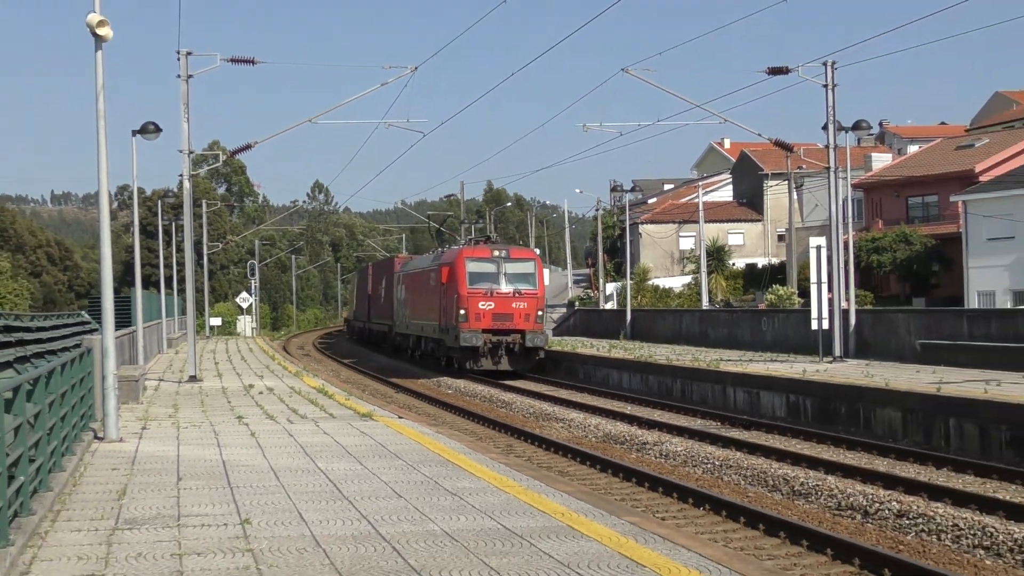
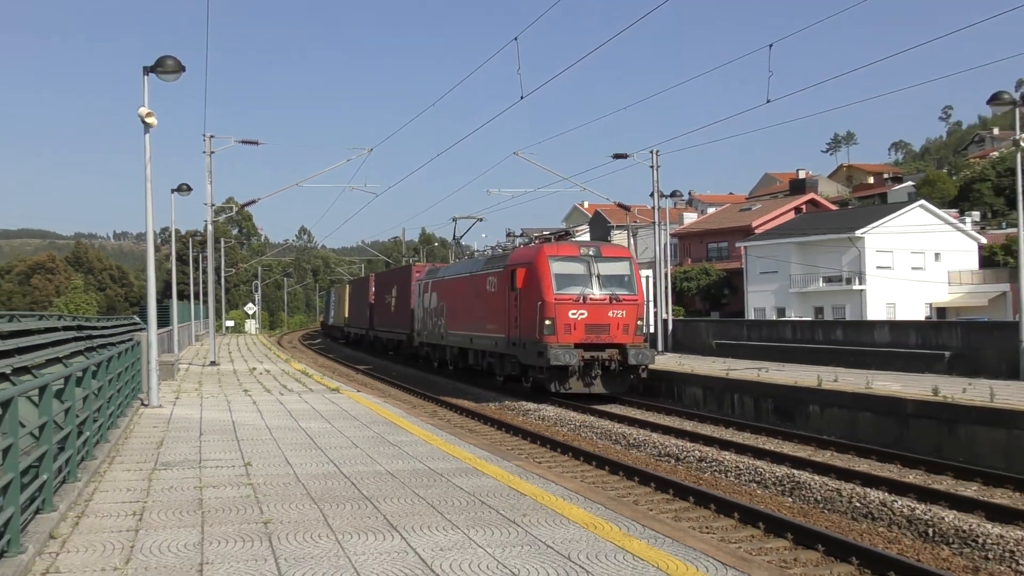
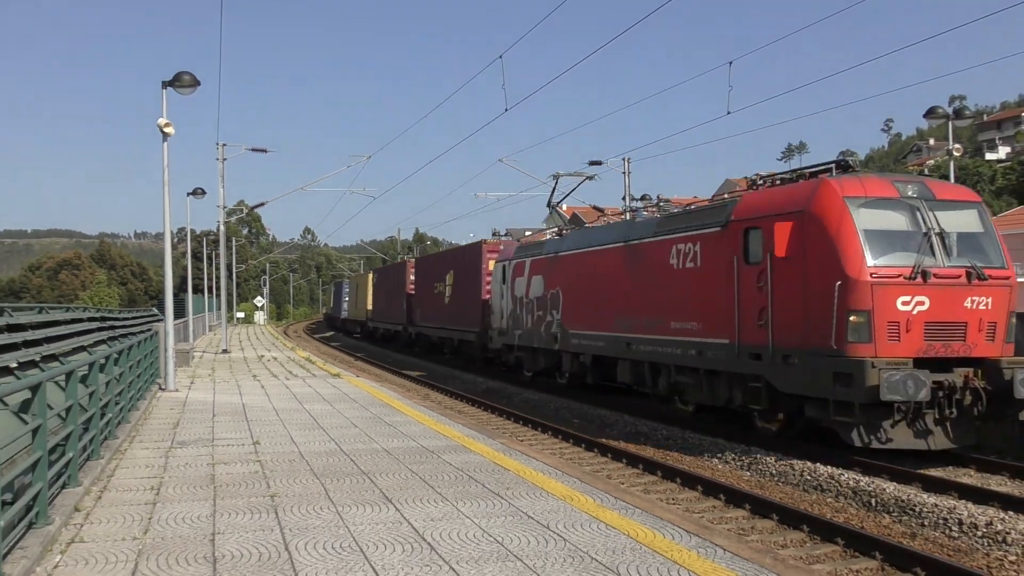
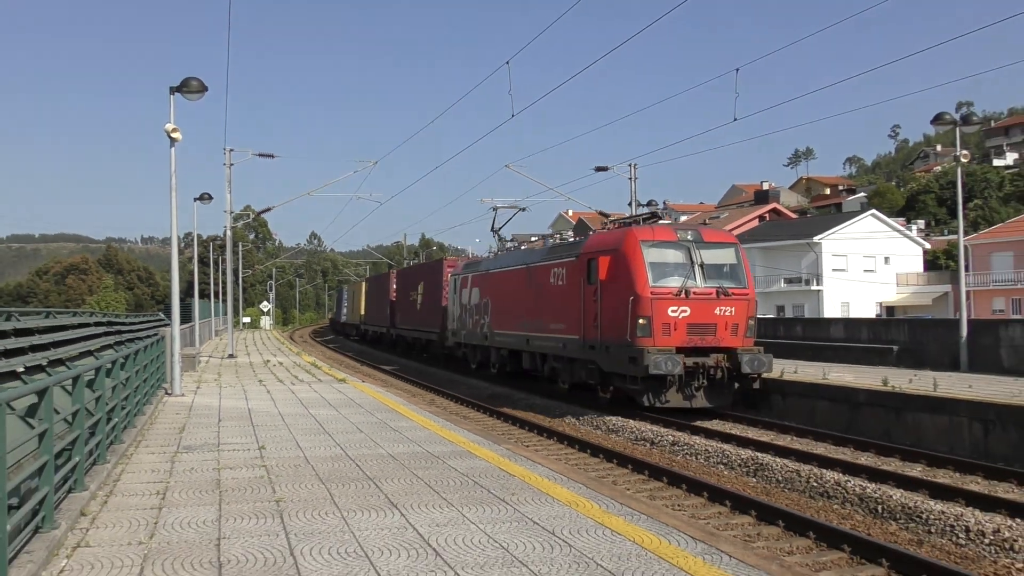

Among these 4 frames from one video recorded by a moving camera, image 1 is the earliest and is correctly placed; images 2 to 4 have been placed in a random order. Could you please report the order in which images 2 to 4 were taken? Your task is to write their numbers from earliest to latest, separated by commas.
2, 4, 3
